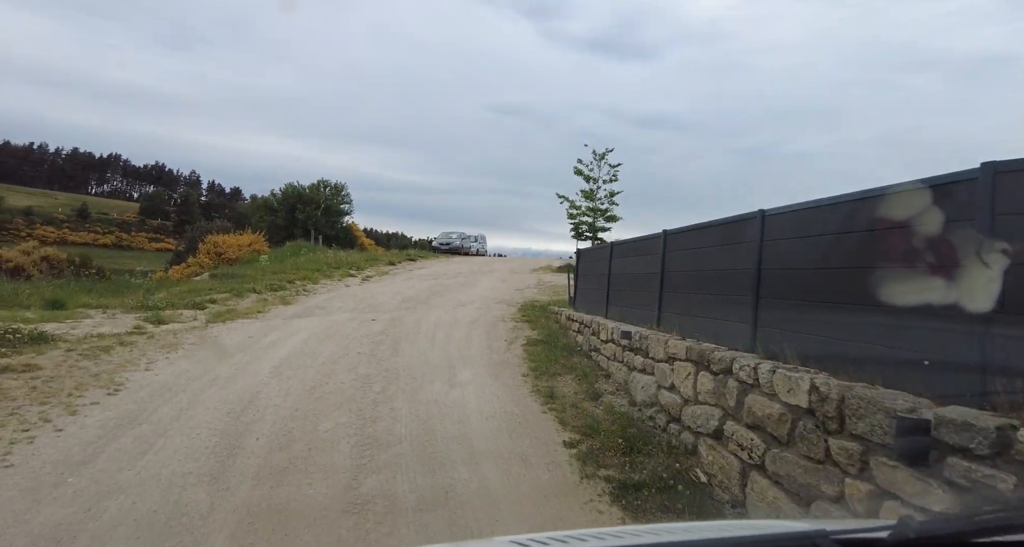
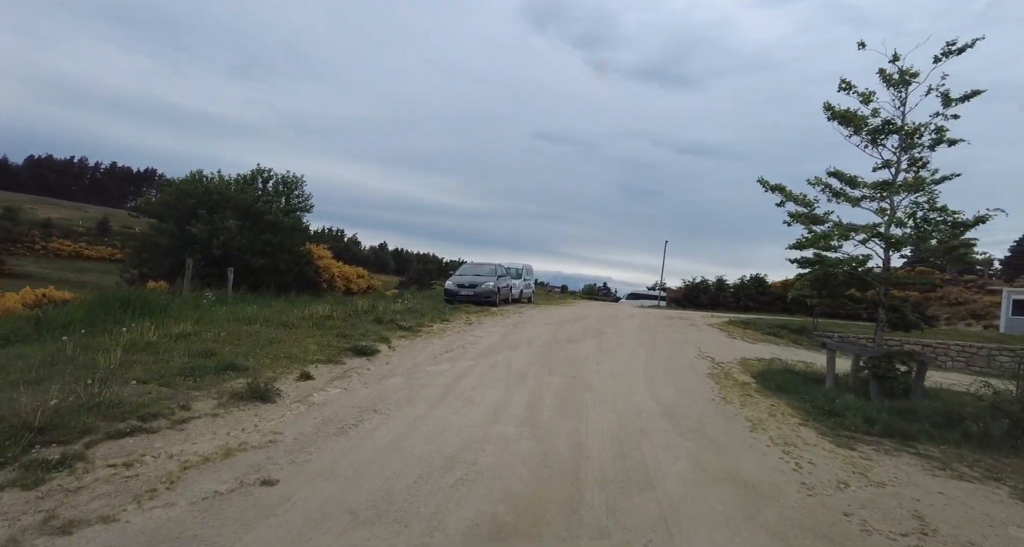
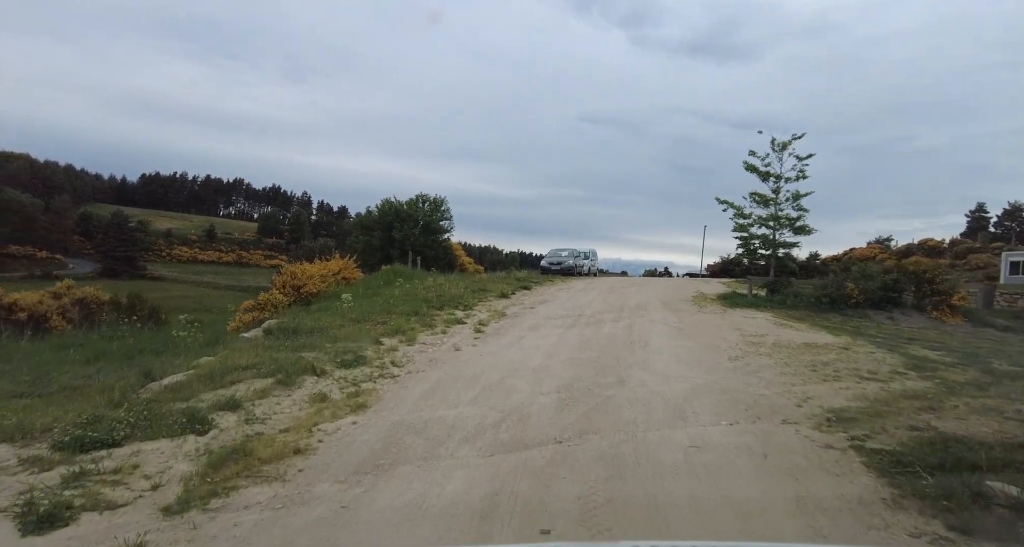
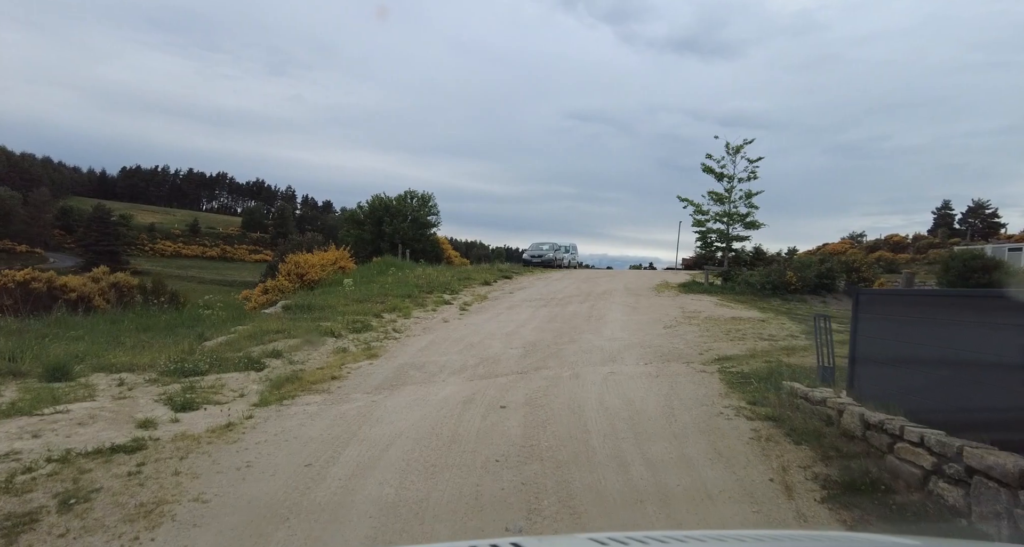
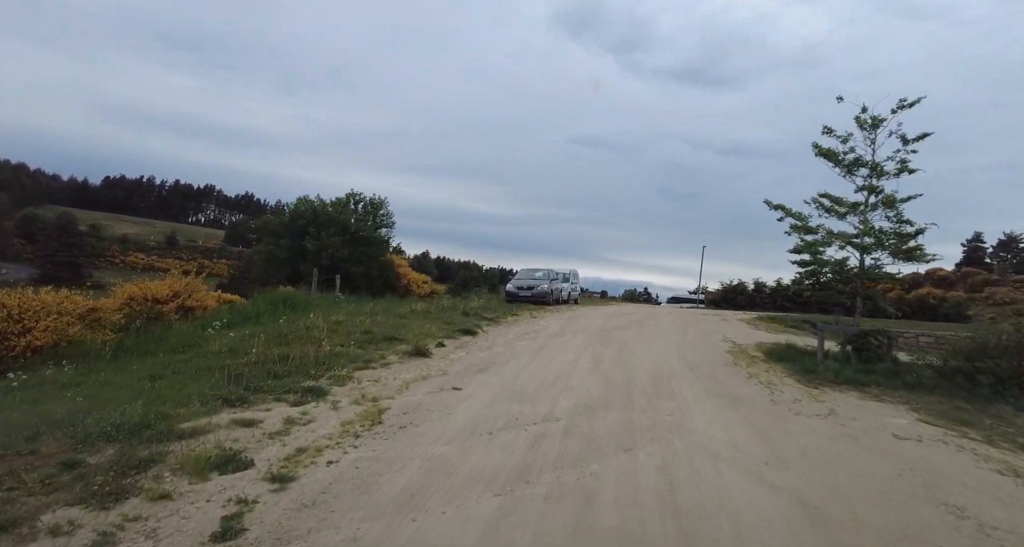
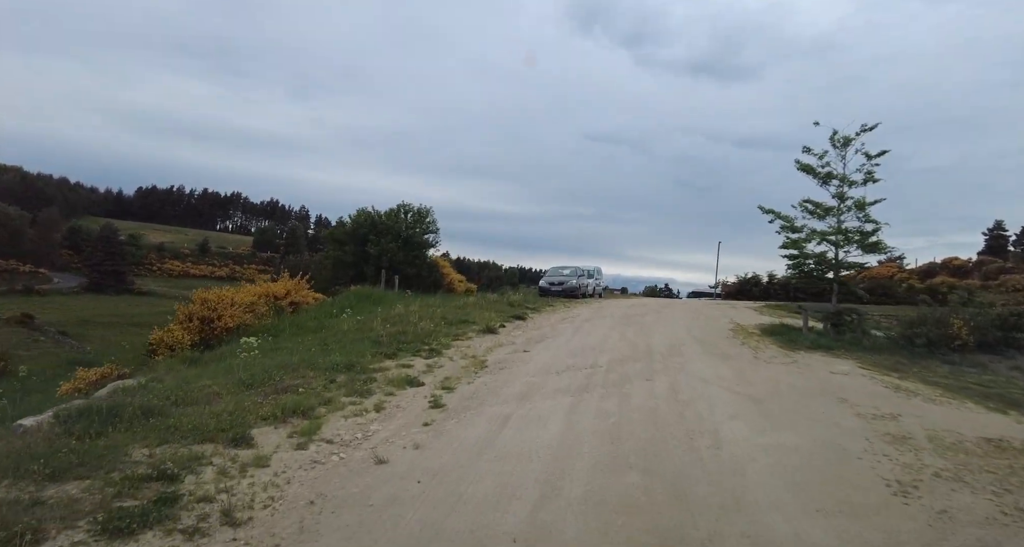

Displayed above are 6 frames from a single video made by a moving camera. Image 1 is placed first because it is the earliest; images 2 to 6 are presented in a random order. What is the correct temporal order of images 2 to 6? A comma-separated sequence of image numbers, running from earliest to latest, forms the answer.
4, 3, 6, 5, 2
